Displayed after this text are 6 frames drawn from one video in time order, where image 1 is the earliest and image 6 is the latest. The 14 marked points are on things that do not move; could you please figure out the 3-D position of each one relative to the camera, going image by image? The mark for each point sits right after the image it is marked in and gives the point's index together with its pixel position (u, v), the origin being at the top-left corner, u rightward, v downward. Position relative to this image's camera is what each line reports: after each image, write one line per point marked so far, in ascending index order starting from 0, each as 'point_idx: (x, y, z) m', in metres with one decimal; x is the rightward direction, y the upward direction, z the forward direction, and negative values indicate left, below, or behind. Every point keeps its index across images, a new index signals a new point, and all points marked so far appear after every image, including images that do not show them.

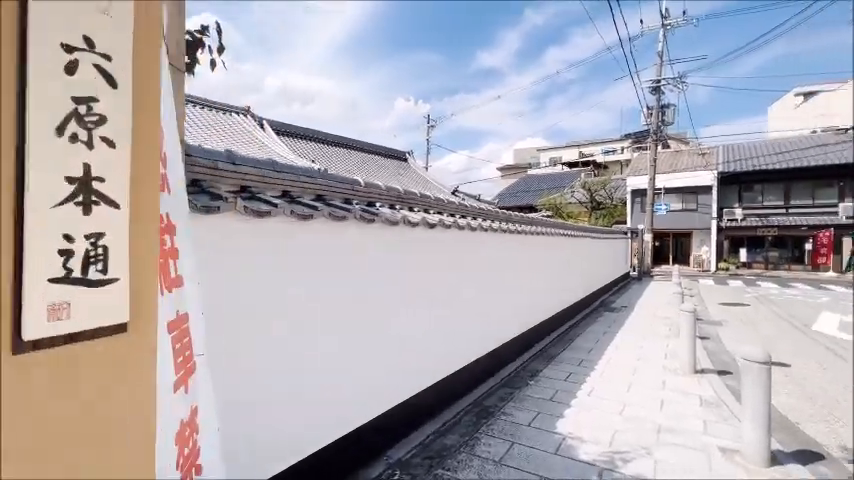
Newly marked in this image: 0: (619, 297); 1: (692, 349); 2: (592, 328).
0: (+6.4, -1.9, +13.2) m
1: (+3.6, -1.5, +5.4) m
2: (+3.5, -1.9, +8.3) m
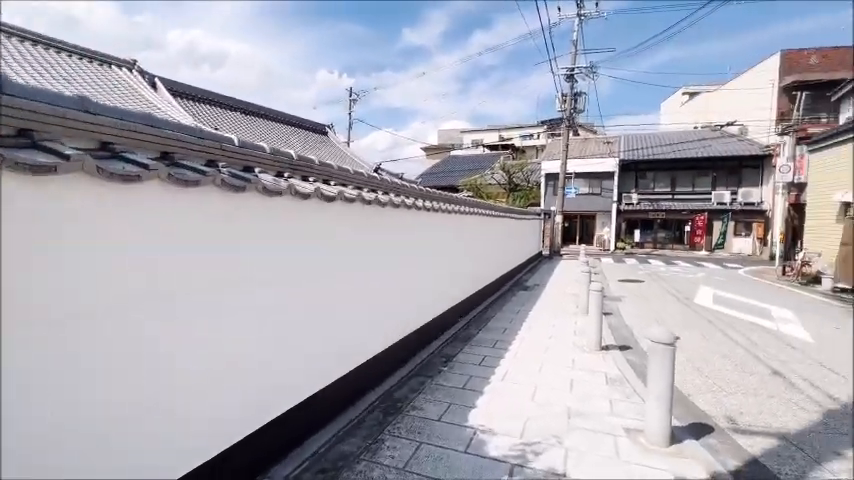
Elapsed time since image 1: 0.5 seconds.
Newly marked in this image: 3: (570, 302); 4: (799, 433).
0: (+3.7, -1.2, +13.7) m
1: (+2.4, -1.2, +5.5) m
2: (+1.7, -1.4, +8.4) m
3: (+3.2, -1.4, +8.9) m
4: (+3.1, -1.6, +3.3) m
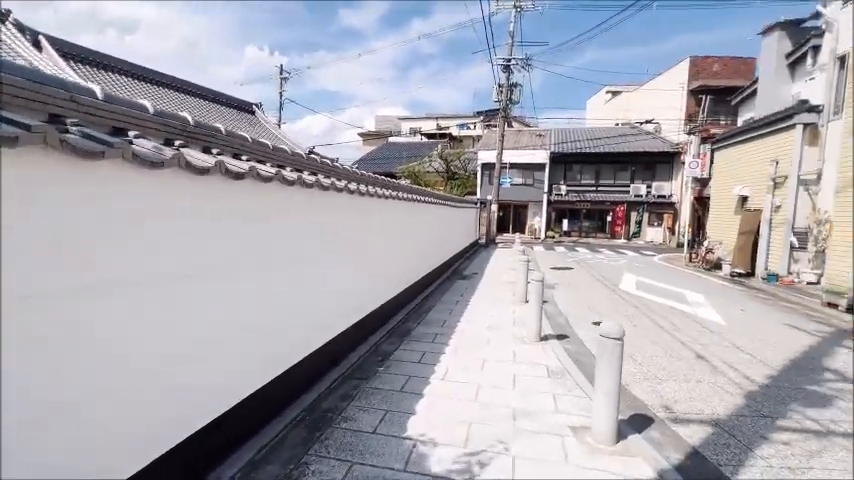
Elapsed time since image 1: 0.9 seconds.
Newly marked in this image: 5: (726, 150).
0: (+1.5, -0.8, +13.8) m
1: (+1.5, -1.1, +5.4) m
2: (+0.4, -1.2, +8.2) m
3: (+1.8, -1.1, +8.9) m
4: (+2.6, -1.5, +3.4) m
5: (+11.2, +3.4, +14.7) m
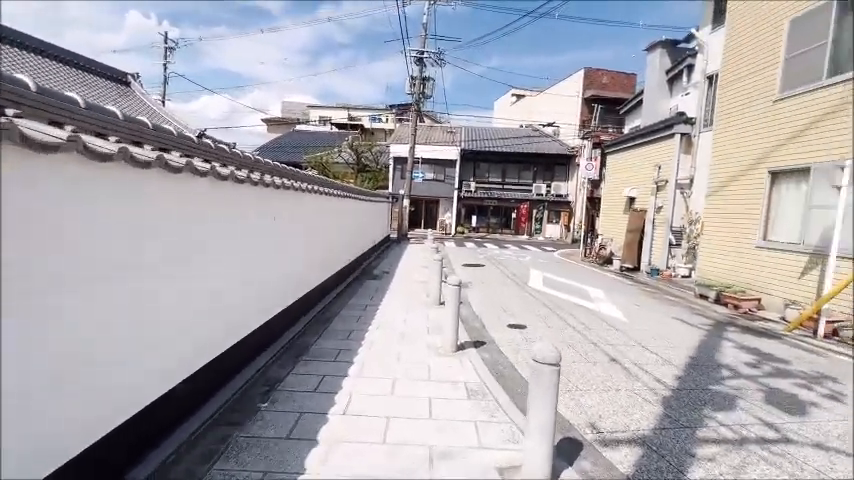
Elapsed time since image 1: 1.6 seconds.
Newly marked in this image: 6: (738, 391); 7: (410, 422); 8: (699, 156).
0: (-1.5, -0.7, +13.0) m
1: (+0.3, -1.1, +4.9) m
2: (-1.4, -1.2, +7.4) m
3: (-0.2, -1.1, +8.4) m
4: (+1.8, -1.6, +3.2) m
5: (+7.7, +3.5, +16.1) m
6: (+3.2, -1.6, +4.1) m
7: (-0.1, -1.5, +3.2) m
8: (+8.1, +2.5, +11.8) m
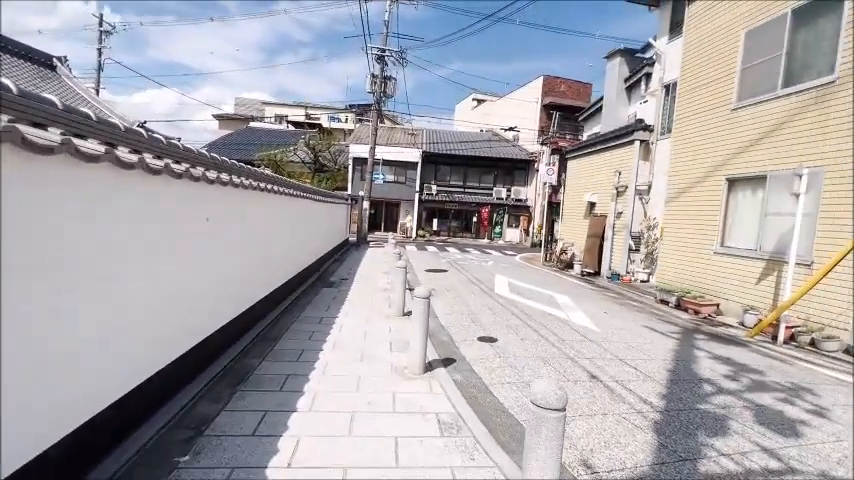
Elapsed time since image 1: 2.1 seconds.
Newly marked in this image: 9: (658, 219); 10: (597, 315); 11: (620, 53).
0: (-2.7, -0.8, +12.2) m
1: (-0.1, -1.1, +4.4) m
2: (-2.0, -1.2, +6.6) m
3: (-0.9, -1.2, +7.8) m
4: (+1.6, -1.6, +2.8) m
5: (+6.2, +3.3, +16.2) m
6: (+2.9, -1.6, +3.8) m
7: (-0.3, -1.5, +2.6) m
8: (+7.0, +2.4, +12.0) m
9: (+7.0, +0.6, +12.0) m
10: (+3.2, -1.4, +7.5) m
11: (+7.1, +6.9, +14.6) m
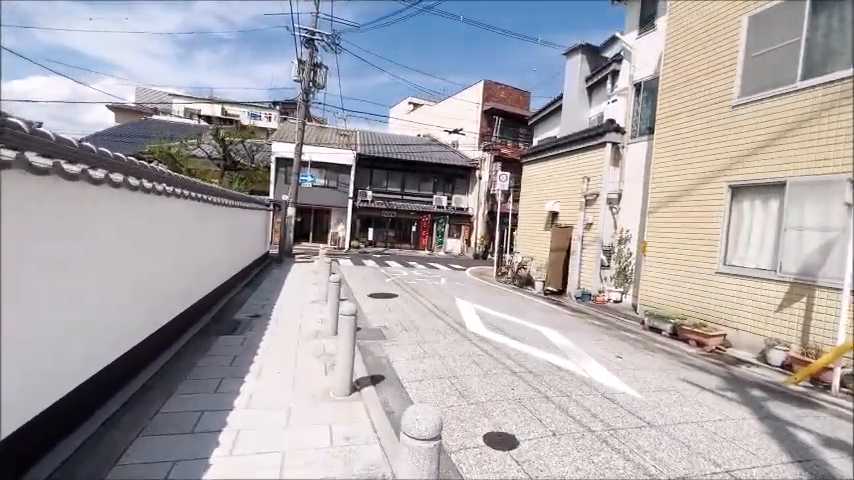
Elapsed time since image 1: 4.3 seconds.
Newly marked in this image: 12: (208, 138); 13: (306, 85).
0: (-4.1, -1.2, +9.2) m
1: (-0.1, -1.4, +1.9) m
2: (-2.4, -1.5, +3.8) m
3: (-1.5, -1.5, +5.1) m
4: (+1.9, -1.8, +0.7) m
5: (+4.0, +2.8, +14.8) m
6: (+3.0, -1.9, +1.9) m
7: (0.0, -1.7, +0.1) m
8: (+5.5, +2.0, +10.7) m
9: (+5.5, +0.2, +10.7) m
10: (+2.6, -1.7, +5.5) m
11: (+5.2, +6.5, +13.4) m
12: (-10.7, +4.9, +19.5) m
13: (-6.0, +7.7, +19.6) m
